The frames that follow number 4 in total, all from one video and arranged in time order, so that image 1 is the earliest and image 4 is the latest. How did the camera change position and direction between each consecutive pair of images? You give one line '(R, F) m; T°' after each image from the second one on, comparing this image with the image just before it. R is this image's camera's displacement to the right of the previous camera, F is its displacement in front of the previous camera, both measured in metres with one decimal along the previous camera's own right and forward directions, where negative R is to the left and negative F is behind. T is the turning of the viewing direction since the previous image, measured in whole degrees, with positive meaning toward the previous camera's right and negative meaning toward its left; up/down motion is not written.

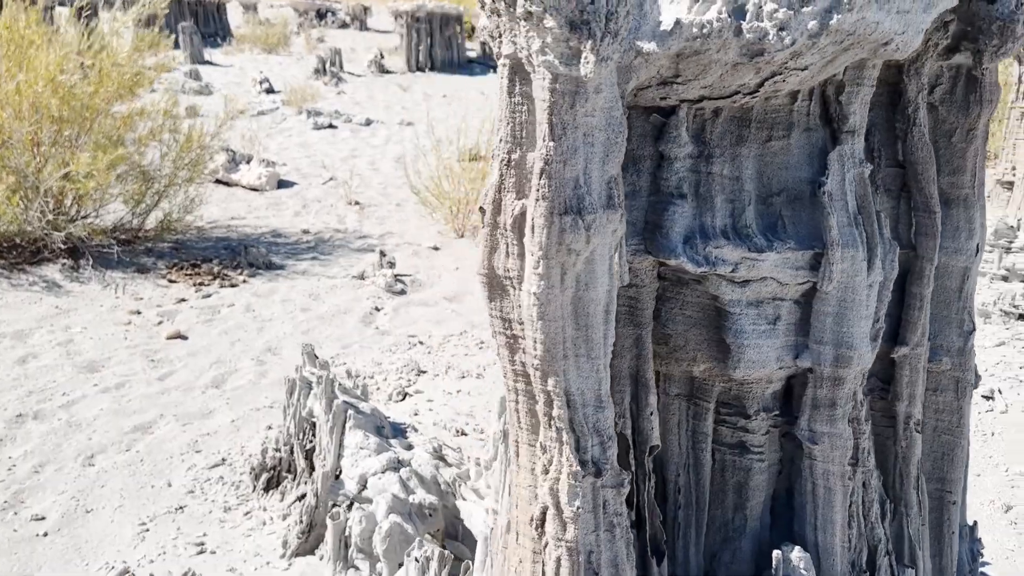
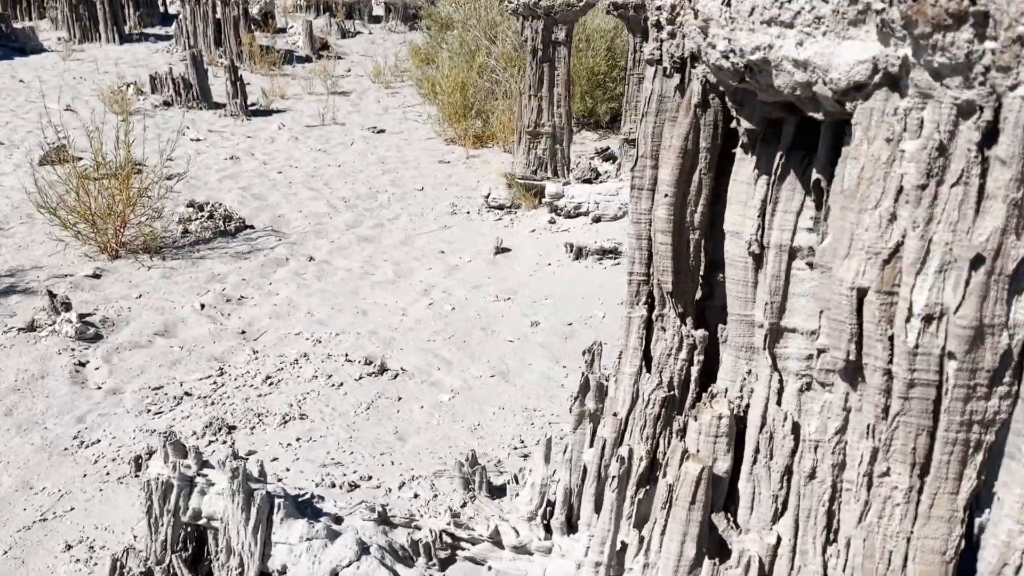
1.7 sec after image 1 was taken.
(-1.1, +0.6) m; +29°
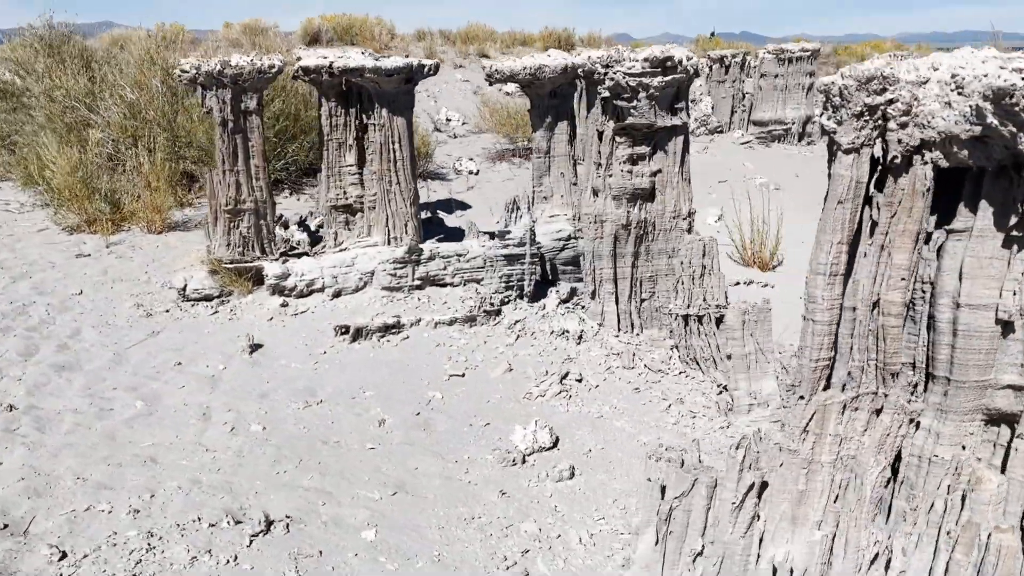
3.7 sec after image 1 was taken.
(-1.3, +0.6) m; +28°
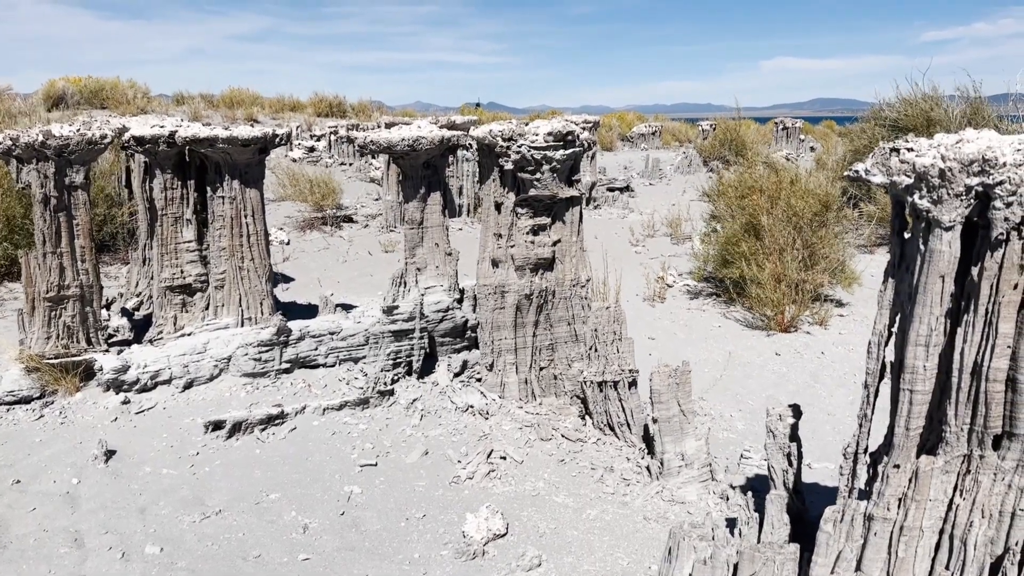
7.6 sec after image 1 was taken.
(-0.8, +0.3) m; +16°
